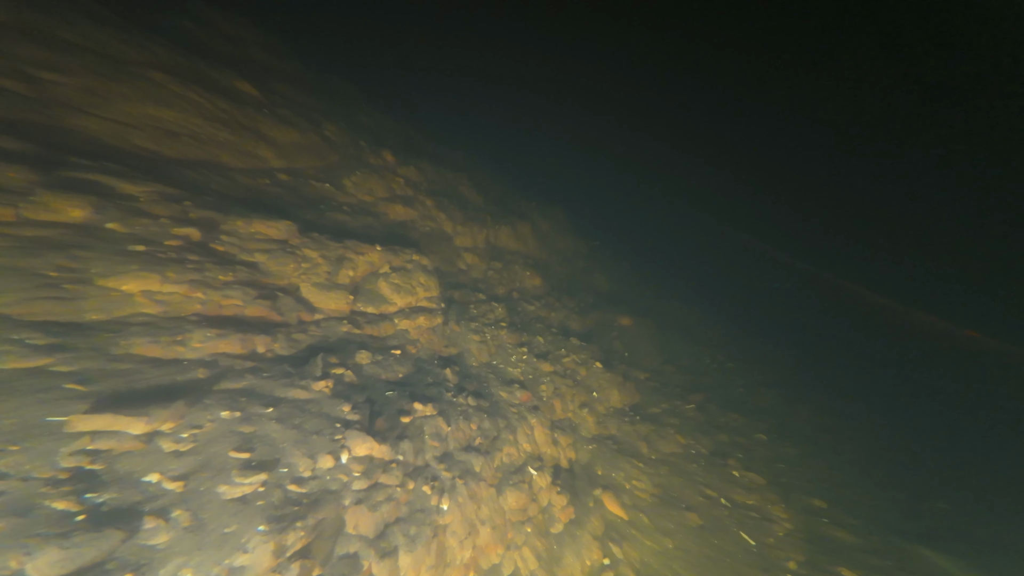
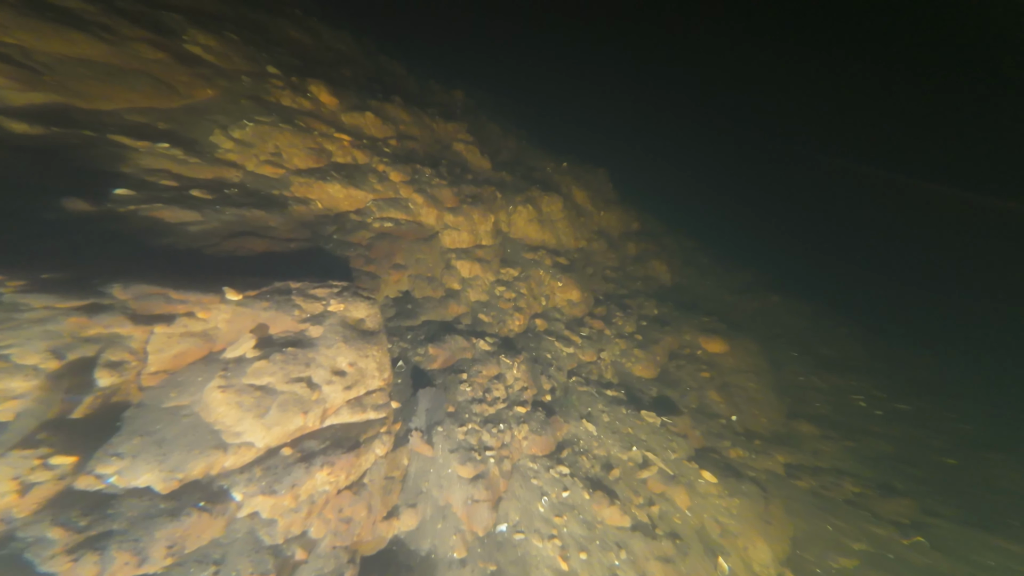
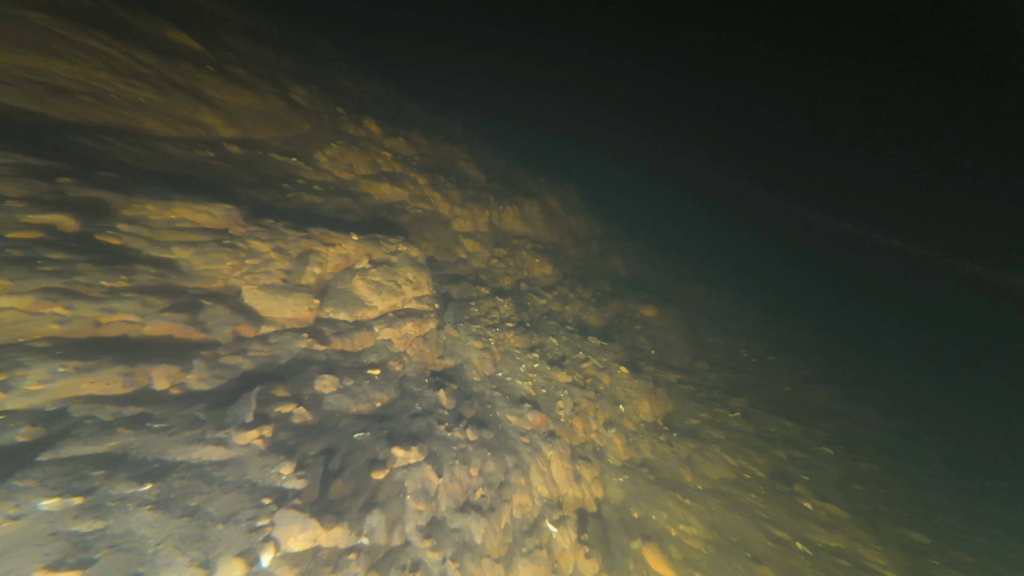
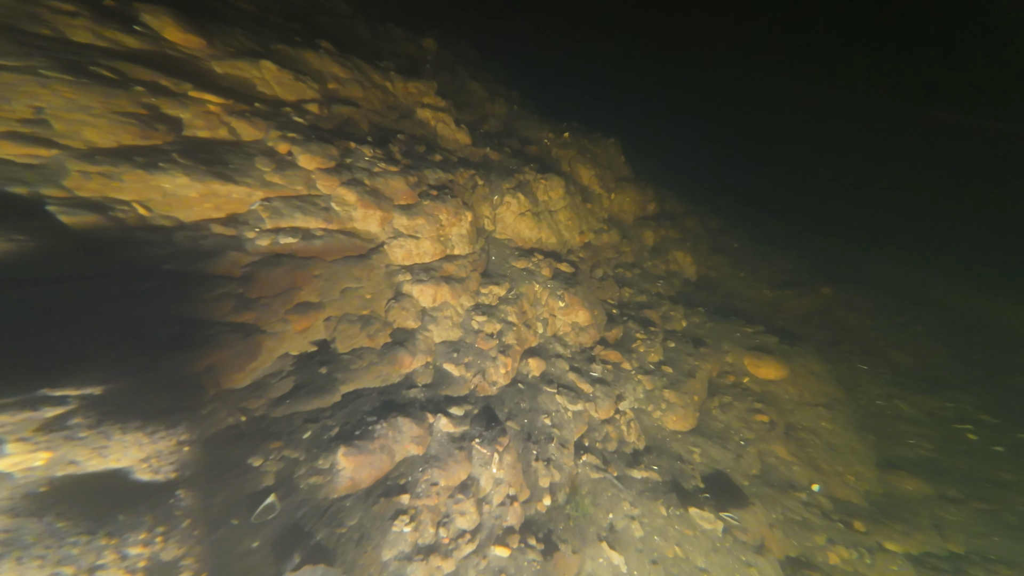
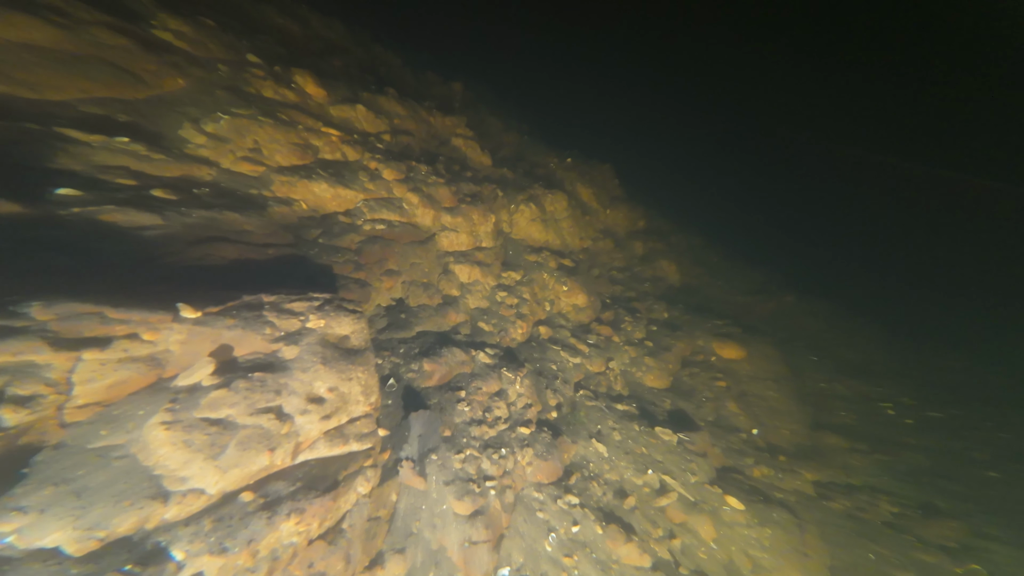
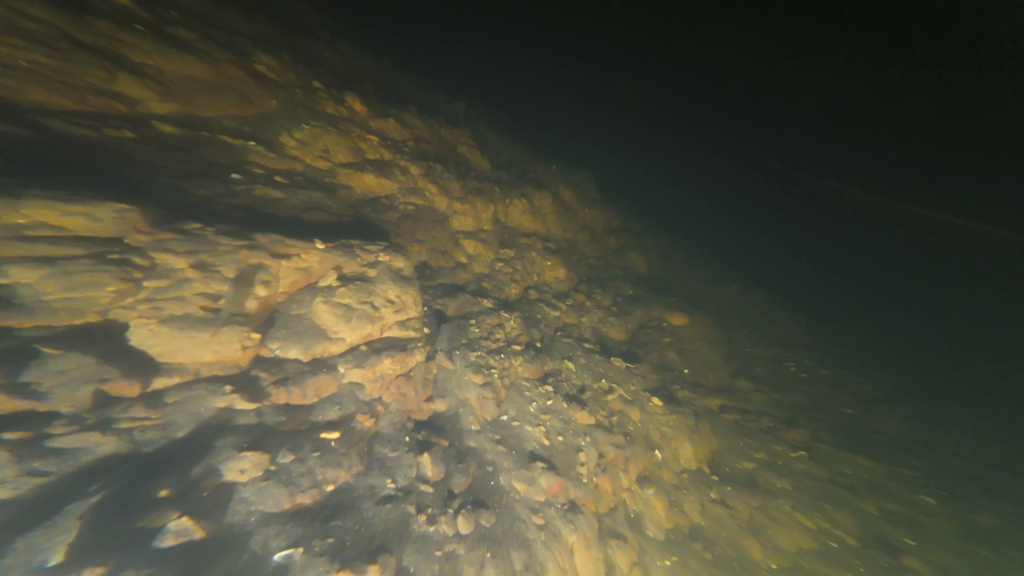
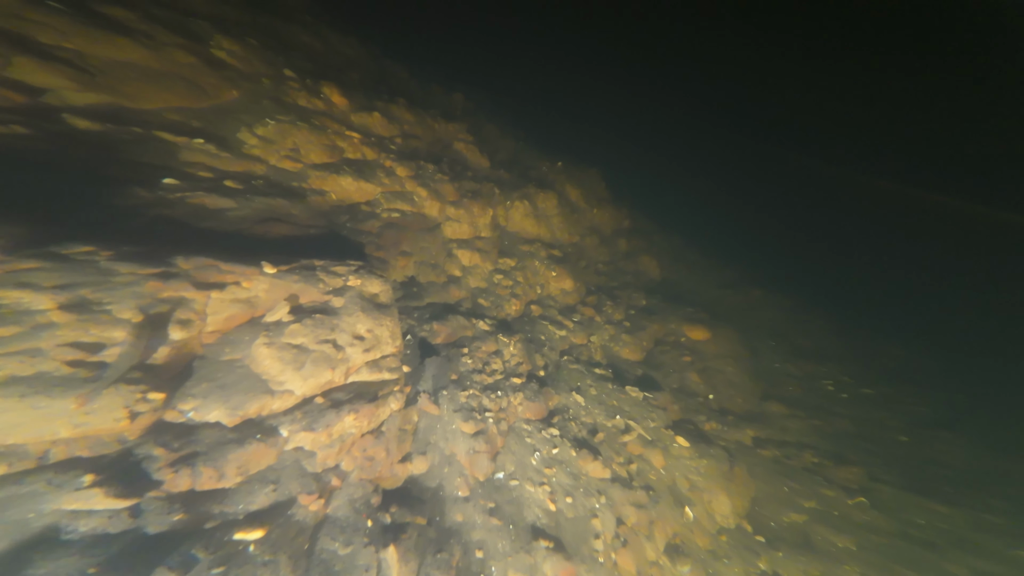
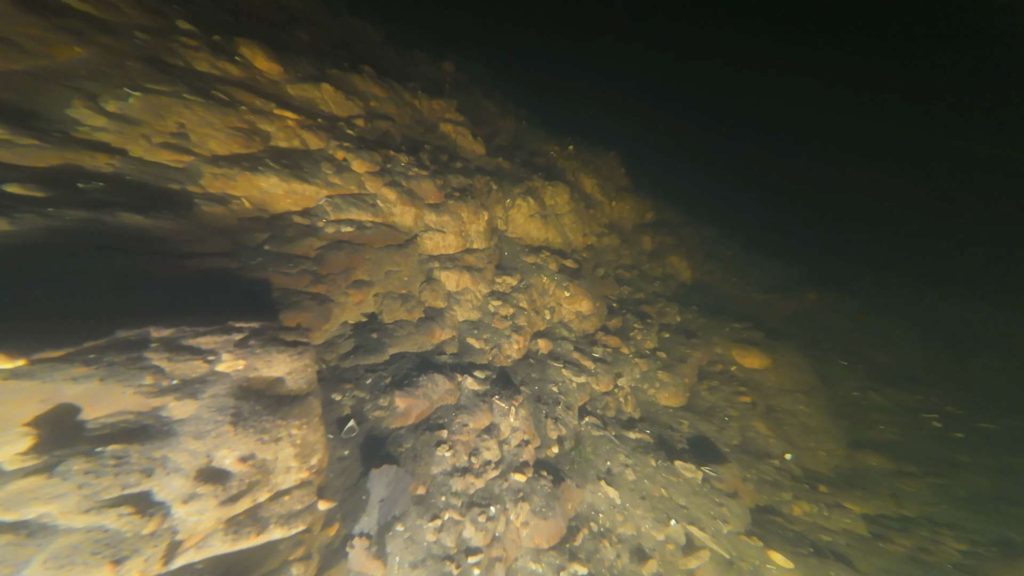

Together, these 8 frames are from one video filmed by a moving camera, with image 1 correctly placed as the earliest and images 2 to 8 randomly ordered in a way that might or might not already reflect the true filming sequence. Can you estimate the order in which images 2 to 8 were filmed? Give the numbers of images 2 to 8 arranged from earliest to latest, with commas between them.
3, 6, 7, 2, 5, 8, 4
